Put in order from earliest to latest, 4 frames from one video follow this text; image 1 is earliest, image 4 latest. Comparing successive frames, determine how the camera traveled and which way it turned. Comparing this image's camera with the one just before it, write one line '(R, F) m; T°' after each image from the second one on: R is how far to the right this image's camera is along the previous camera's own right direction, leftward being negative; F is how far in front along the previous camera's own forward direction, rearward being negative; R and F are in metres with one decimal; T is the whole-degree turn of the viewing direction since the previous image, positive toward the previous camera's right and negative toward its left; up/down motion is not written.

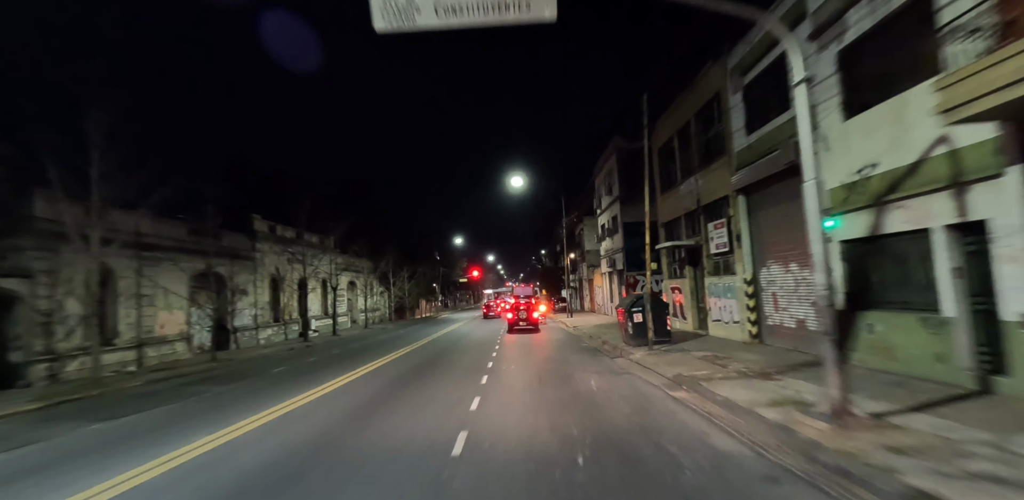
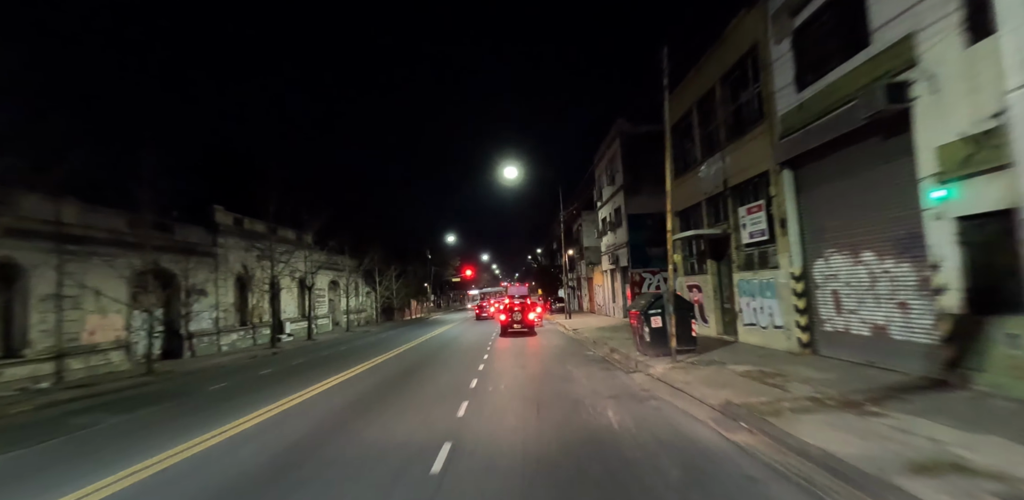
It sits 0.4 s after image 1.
(+0.1, +3.0) m; +1°
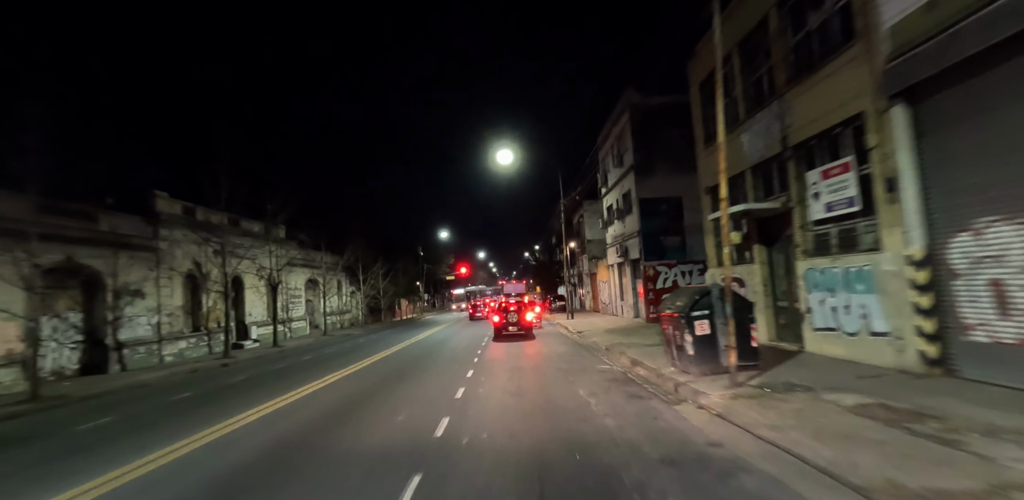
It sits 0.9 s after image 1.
(+0.2, +3.8) m; 0°
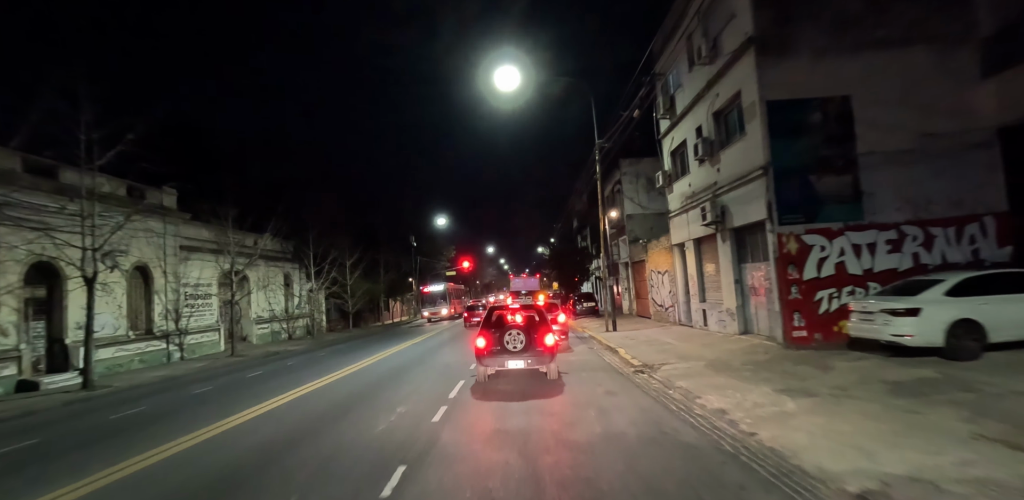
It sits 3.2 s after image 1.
(+0.3, +12.3) m; -2°
